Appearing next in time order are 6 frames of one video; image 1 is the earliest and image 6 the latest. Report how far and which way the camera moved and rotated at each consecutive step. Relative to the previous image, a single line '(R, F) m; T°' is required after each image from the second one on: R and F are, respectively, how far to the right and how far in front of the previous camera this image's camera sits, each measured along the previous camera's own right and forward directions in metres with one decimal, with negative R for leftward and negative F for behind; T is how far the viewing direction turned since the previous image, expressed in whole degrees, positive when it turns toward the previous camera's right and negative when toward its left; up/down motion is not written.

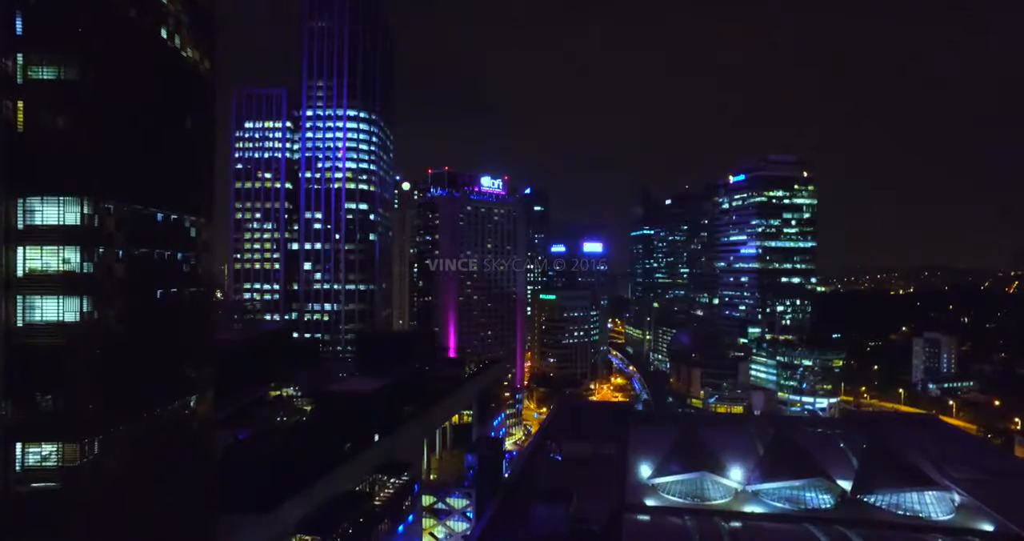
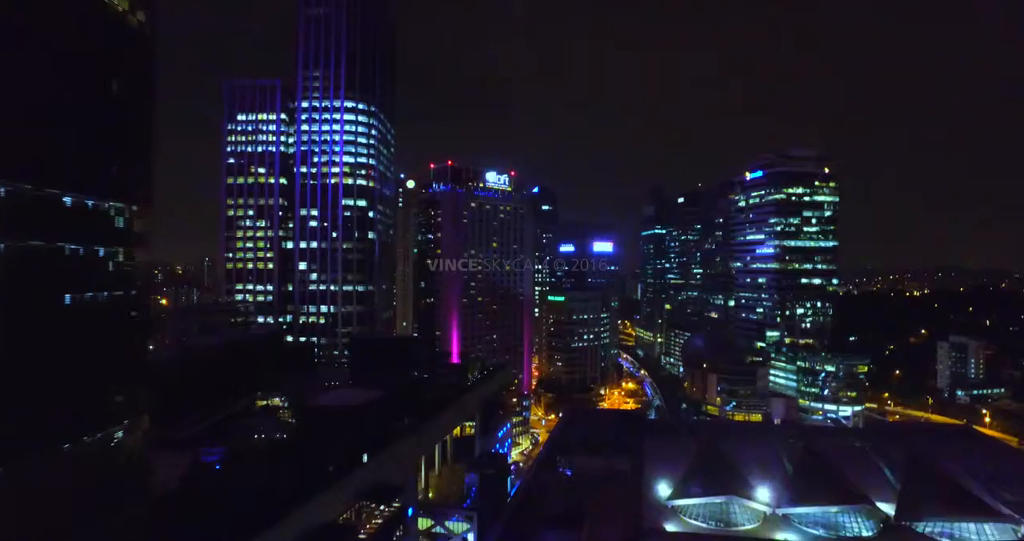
(+0.1, +1.7) m; -1°
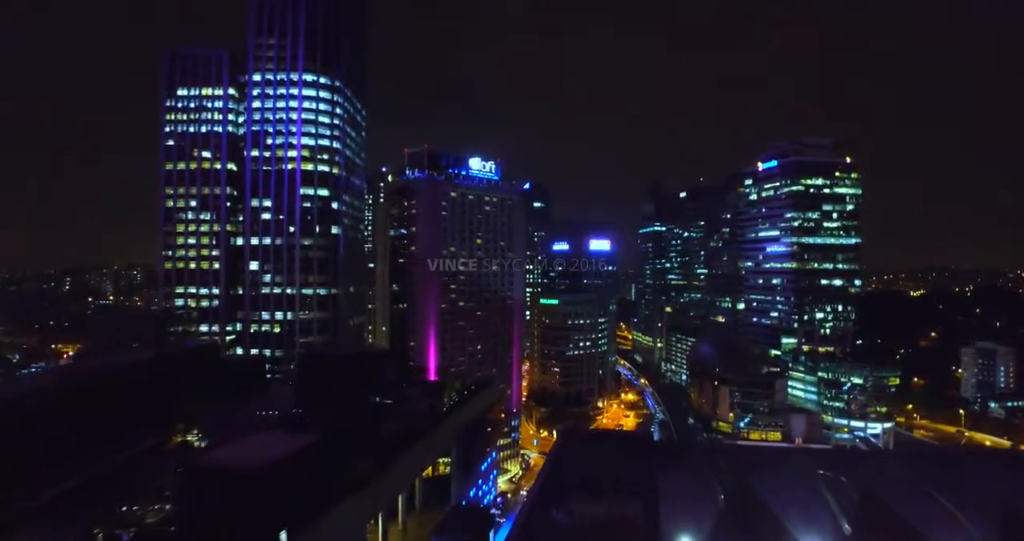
(+0.2, +4.0) m; +1°
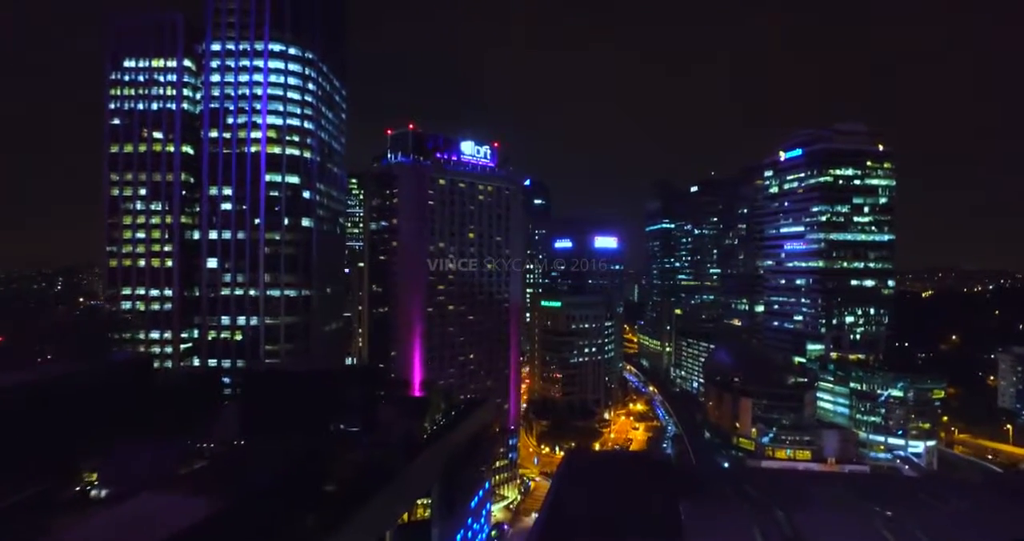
(+0.1, +3.2) m; 0°
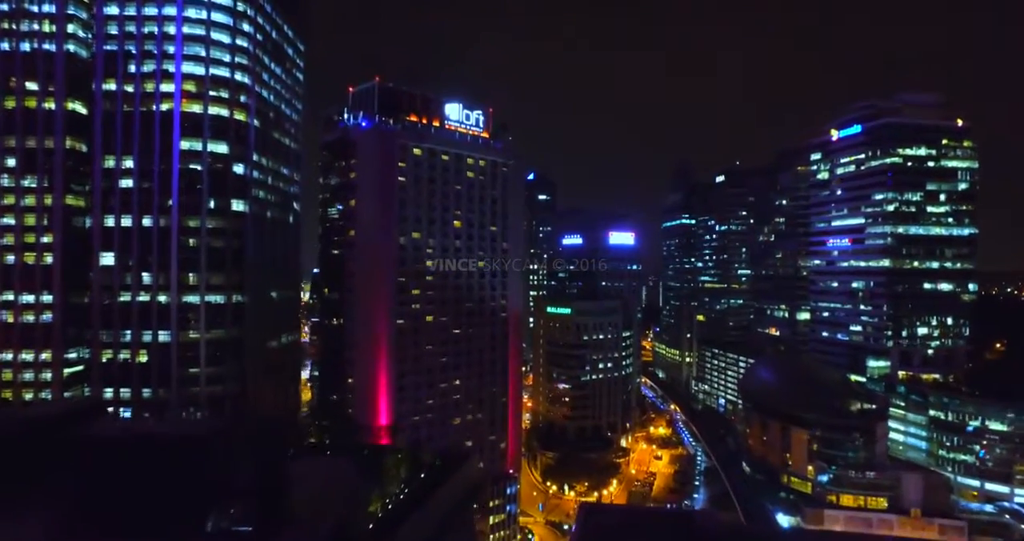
(+0.1, +5.5) m; 0°
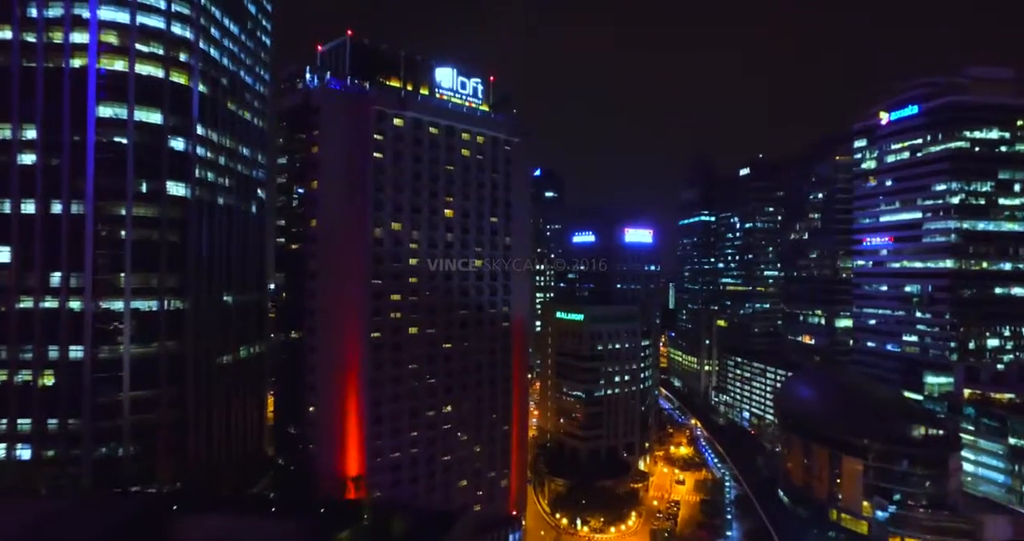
(0.0, +3.4) m; 0°
